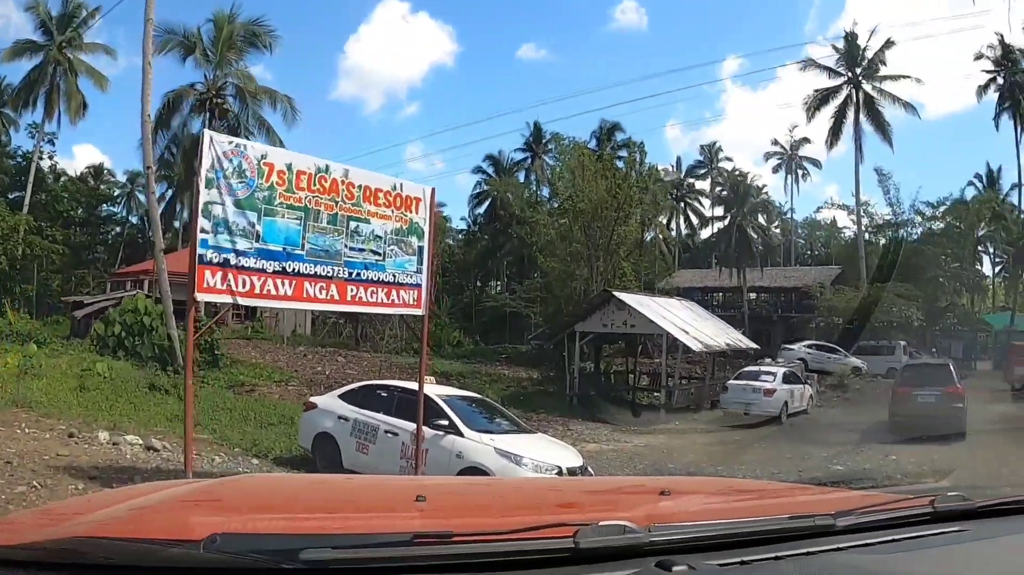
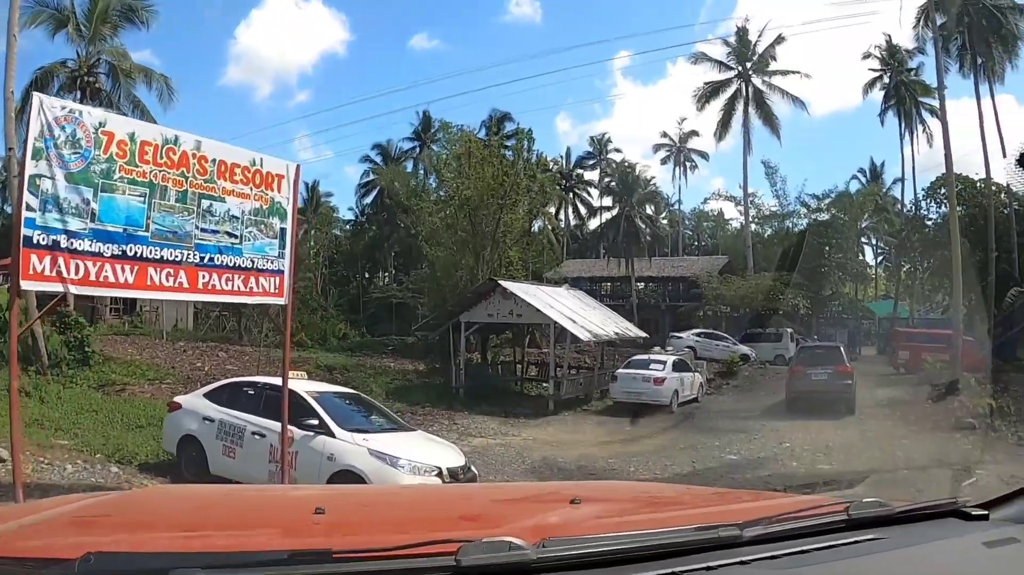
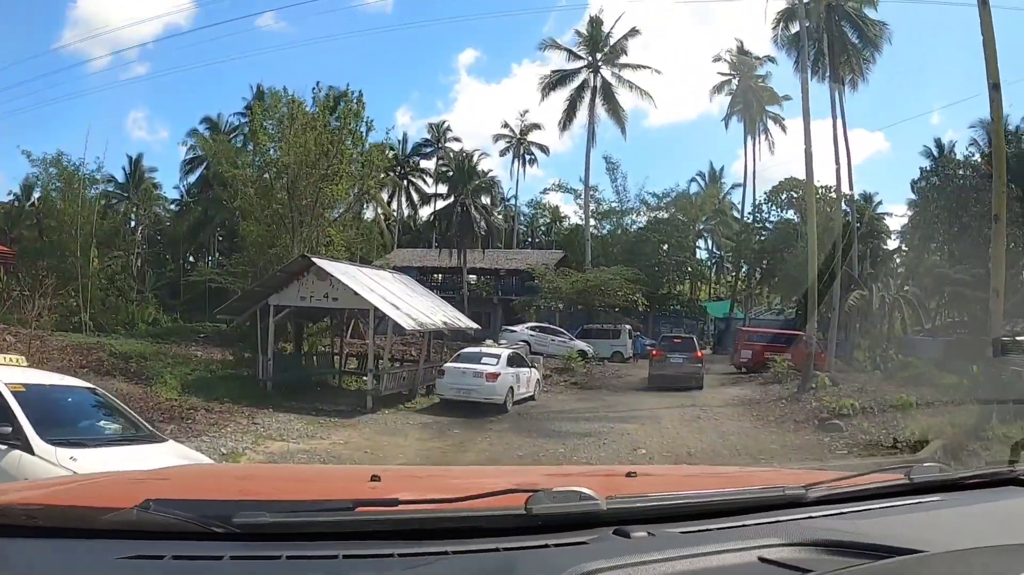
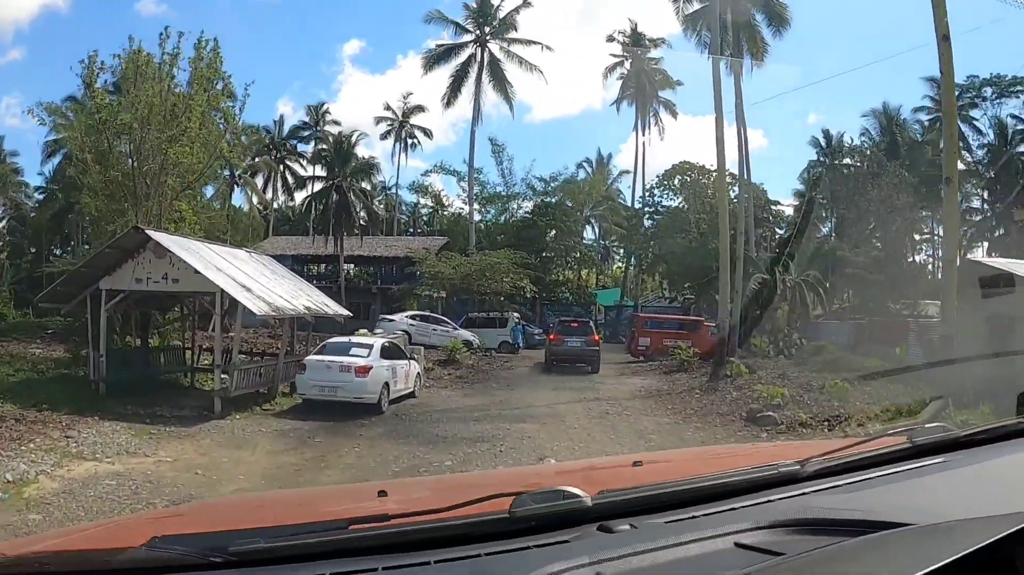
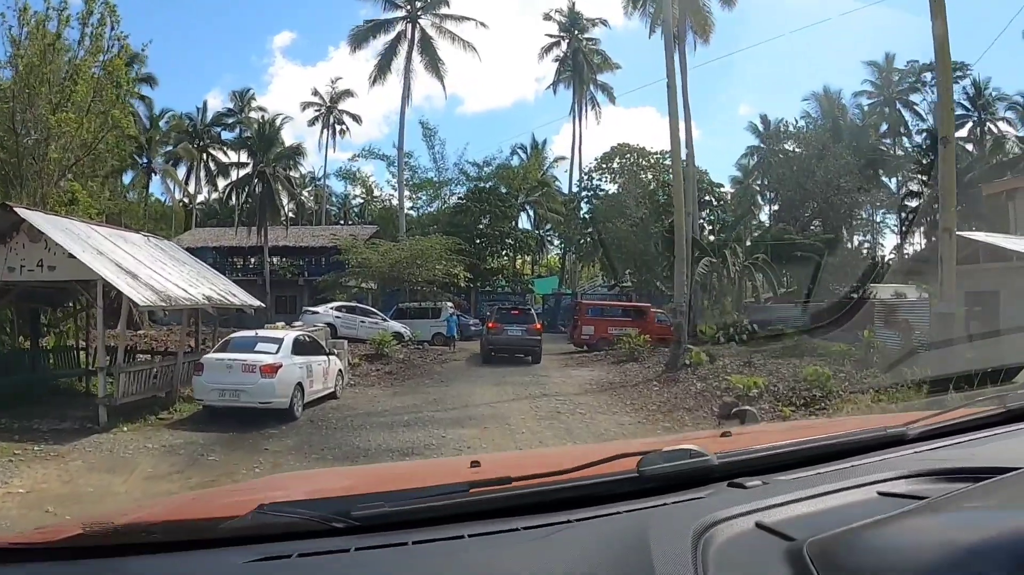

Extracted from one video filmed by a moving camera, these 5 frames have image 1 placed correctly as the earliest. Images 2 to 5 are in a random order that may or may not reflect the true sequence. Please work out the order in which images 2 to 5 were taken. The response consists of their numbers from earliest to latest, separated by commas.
2, 3, 4, 5
